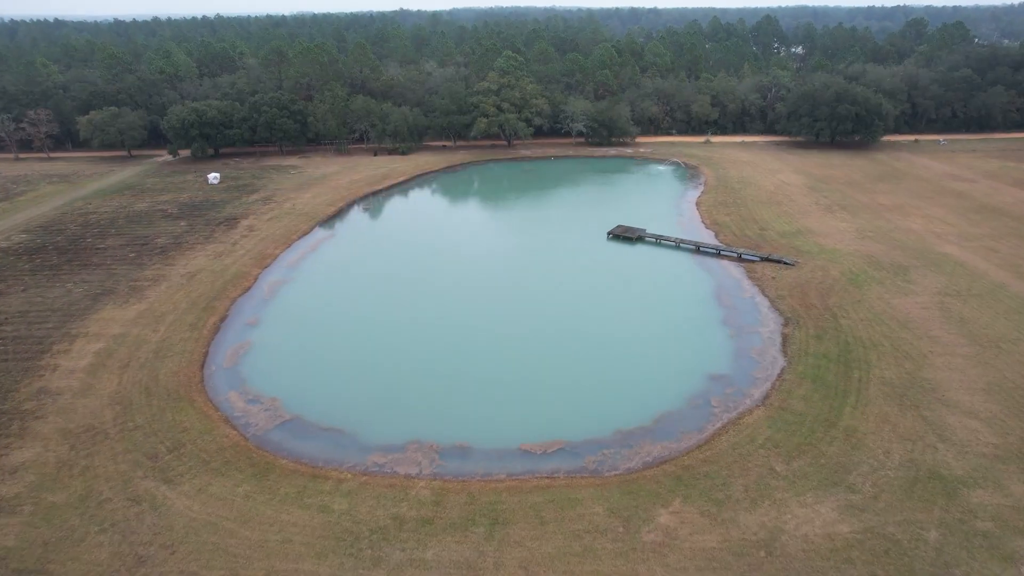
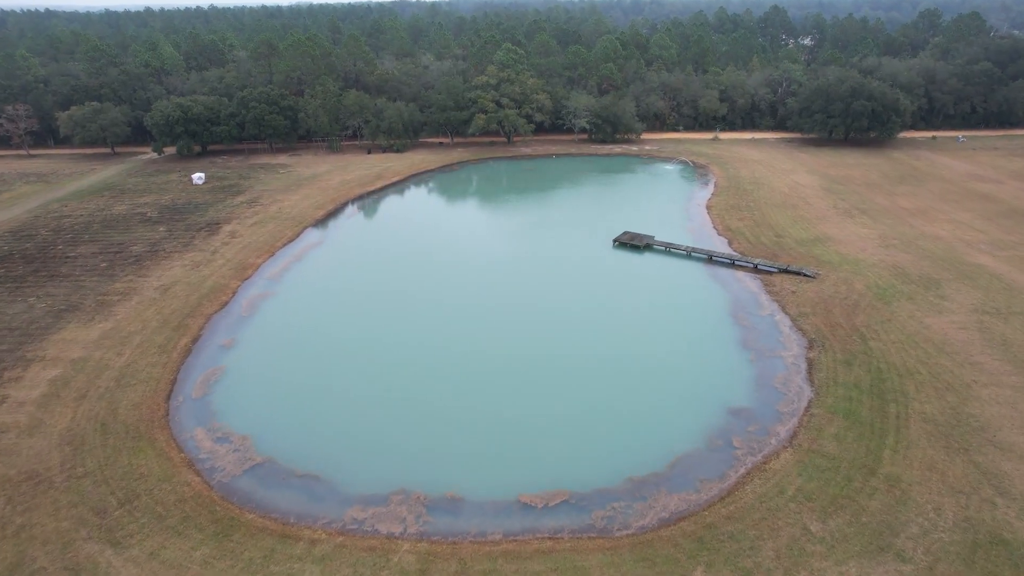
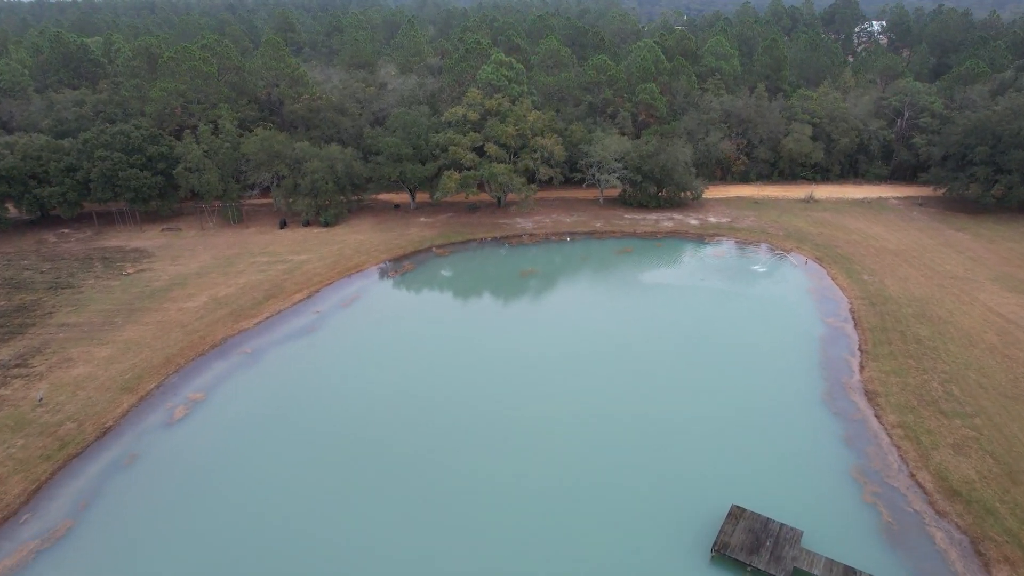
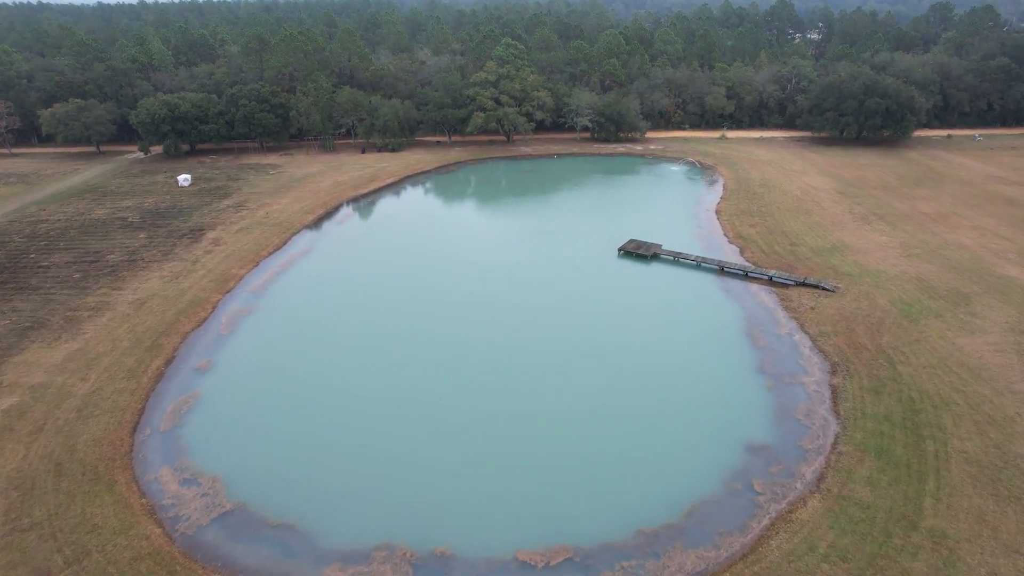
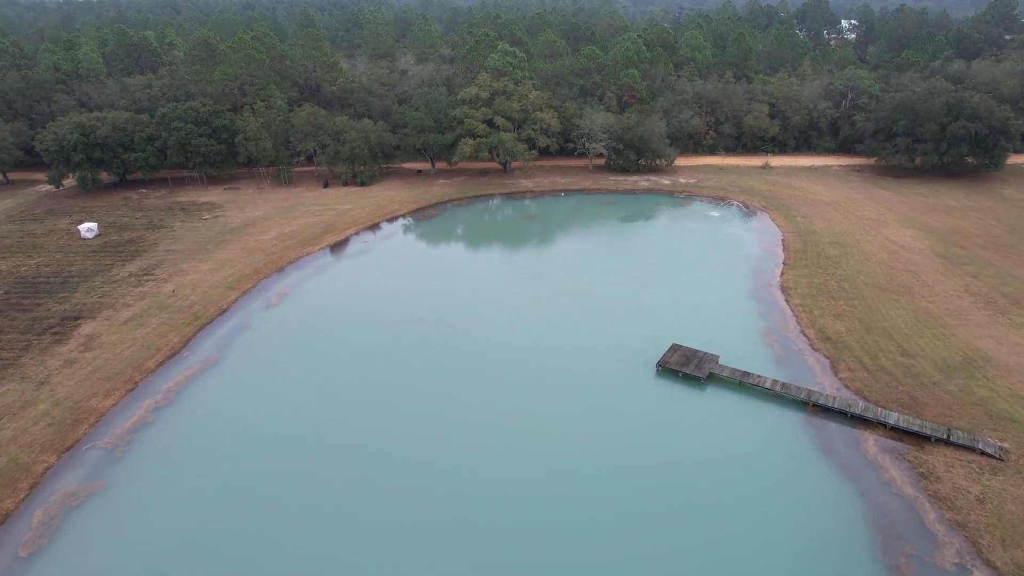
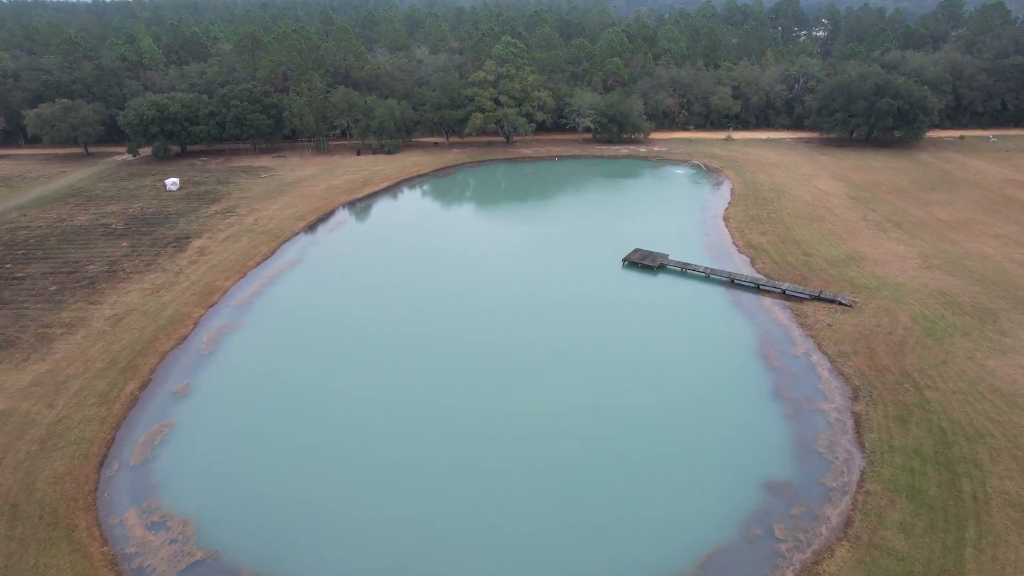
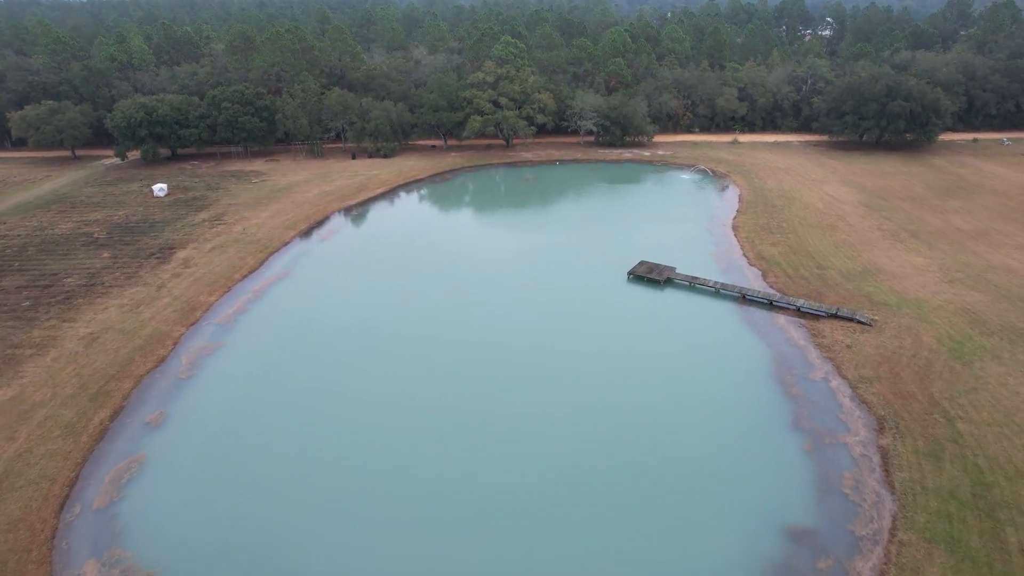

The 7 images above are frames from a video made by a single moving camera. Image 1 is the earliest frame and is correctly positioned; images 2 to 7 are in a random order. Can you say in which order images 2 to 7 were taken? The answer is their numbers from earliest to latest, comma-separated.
2, 4, 6, 7, 5, 3
